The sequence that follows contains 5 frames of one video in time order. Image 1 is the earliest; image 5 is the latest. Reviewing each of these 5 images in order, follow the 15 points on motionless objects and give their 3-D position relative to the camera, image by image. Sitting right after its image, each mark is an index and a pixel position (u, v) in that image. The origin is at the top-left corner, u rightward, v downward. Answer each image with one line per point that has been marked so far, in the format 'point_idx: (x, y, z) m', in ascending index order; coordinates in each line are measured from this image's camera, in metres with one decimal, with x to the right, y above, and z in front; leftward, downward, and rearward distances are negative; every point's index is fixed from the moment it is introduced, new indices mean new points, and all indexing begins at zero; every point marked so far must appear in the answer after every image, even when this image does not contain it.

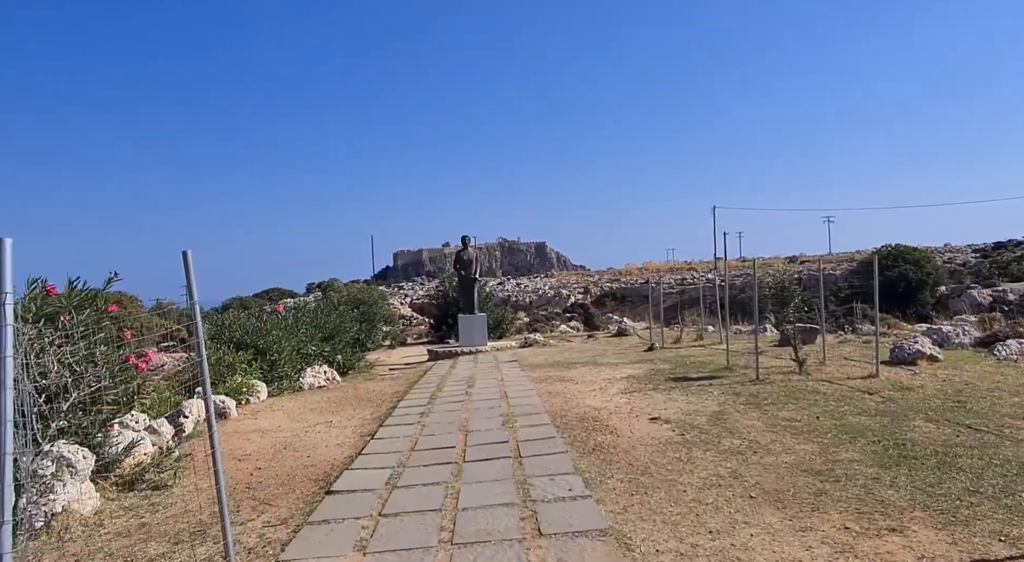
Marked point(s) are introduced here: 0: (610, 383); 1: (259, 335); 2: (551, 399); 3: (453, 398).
0: (+1.4, -1.4, +9.9) m
1: (-4.2, -0.9, +11.6) m
2: (+0.5, -1.4, +8.5) m
3: (-0.8, -1.5, +9.3) m
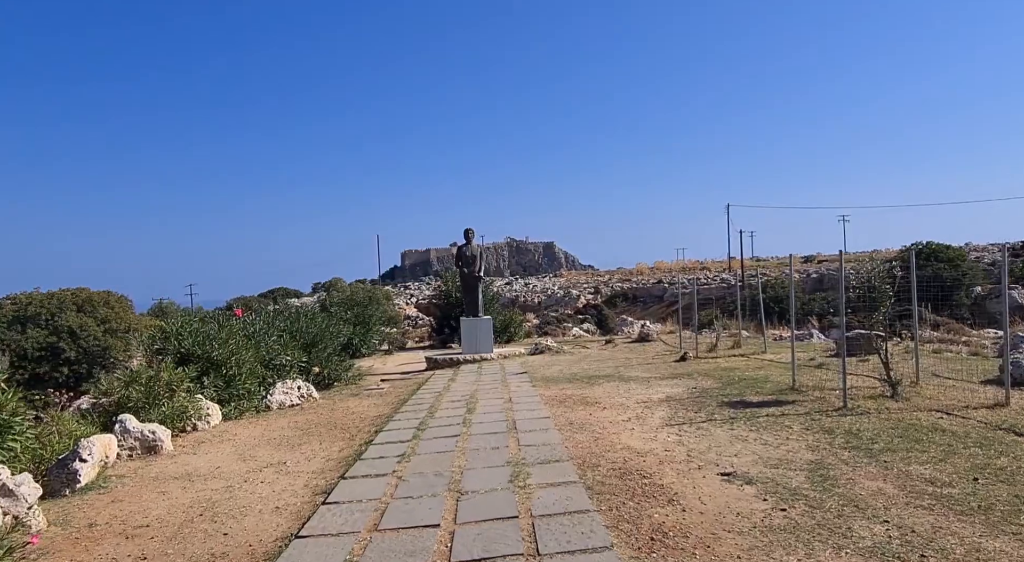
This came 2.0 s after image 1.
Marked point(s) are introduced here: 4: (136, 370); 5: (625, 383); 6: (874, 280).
0: (+1.5, -1.4, +7.8) m
1: (-4.0, -0.8, +9.5) m
2: (+0.6, -1.4, +6.4) m
3: (-0.7, -1.5, +7.3) m
4: (-4.3, -1.0, +8.0) m
5: (+1.6, -1.5, +10.2) m
6: (+3.8, 0.0, +7.5) m
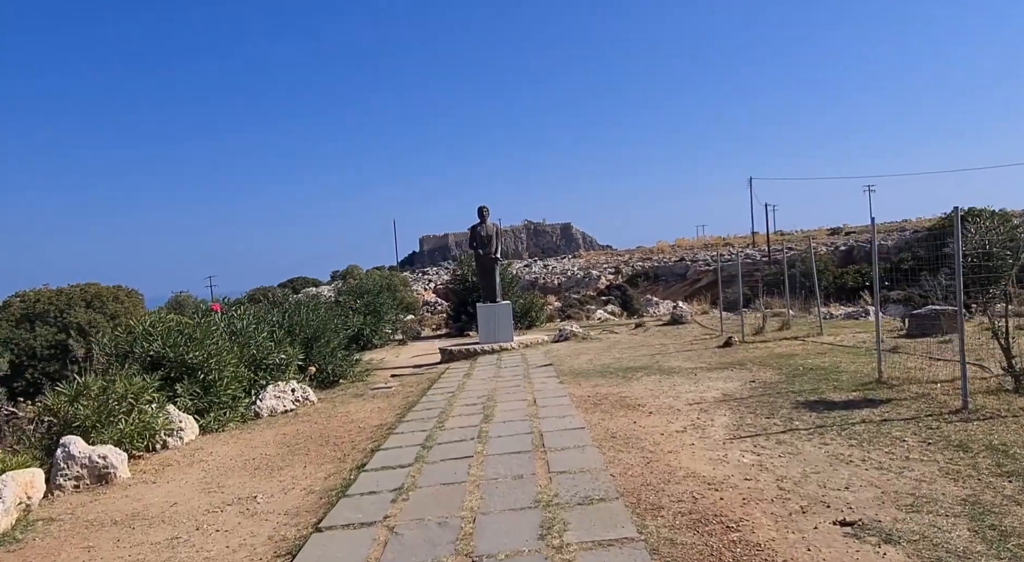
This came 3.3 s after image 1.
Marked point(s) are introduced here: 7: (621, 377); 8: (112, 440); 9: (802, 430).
0: (+1.7, -1.2, +6.3) m
1: (-3.8, -0.7, +8.2) m
2: (+0.8, -1.2, +5.0) m
3: (-0.4, -1.4, +5.9) m
4: (-4.1, -1.0, +6.8) m
5: (+1.9, -1.2, +8.8) m
6: (+4.0, +0.3, +5.9) m
7: (+1.4, -1.2, +9.1) m
8: (-3.7, -1.5, +6.5) m
9: (+2.1, -1.1, +5.2) m
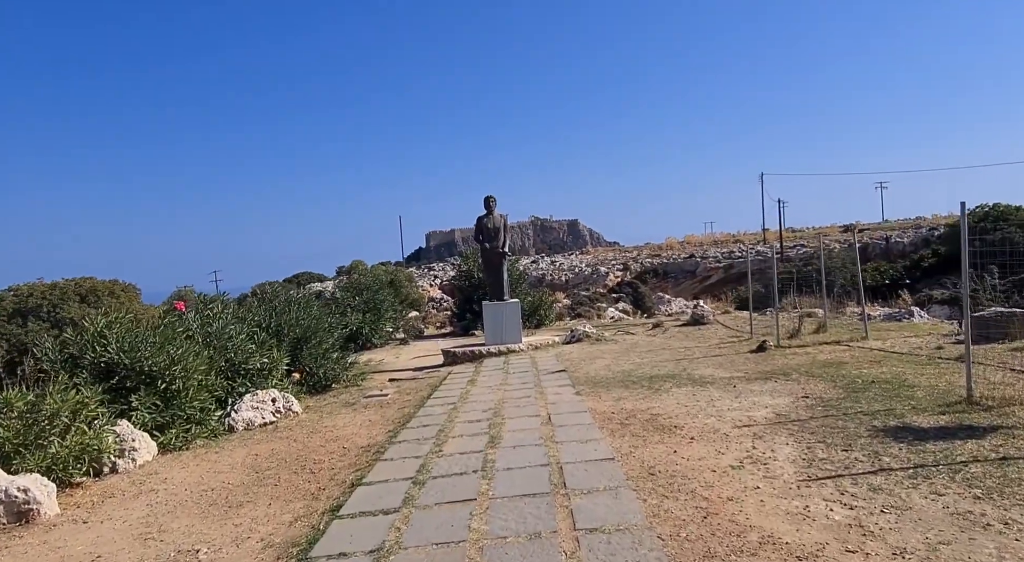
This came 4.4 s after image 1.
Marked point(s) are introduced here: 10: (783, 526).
0: (+1.8, -1.2, +5.2) m
1: (-3.7, -0.7, +7.1) m
2: (+0.8, -1.2, +3.8) m
3: (-0.4, -1.3, +4.8) m
4: (-4.0, -0.9, +5.7) m
5: (+2.0, -1.2, +7.6) m
6: (+4.1, +0.3, +4.8) m
7: (+1.5, -1.2, +8.0) m
8: (-3.6, -1.4, +5.4) m
9: (+2.2, -1.1, +4.1) m
10: (+1.3, -1.2, +3.5) m
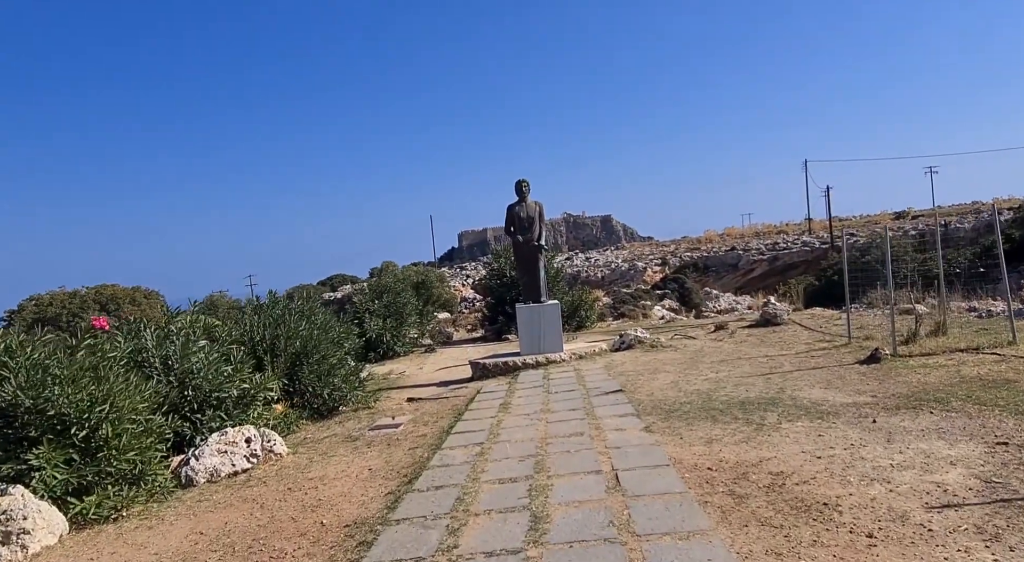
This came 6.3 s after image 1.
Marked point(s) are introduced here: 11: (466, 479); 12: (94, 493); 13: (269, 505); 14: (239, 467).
0: (+2.0, -1.1, +3.0) m
1: (-3.3, -0.7, +5.2) m
2: (+1.0, -1.2, +1.7) m
3: (-0.1, -1.3, +2.7) m
4: (-3.7, -1.0, +3.8) m
5: (+2.4, -1.1, +5.4) m
6: (+4.3, +0.4, +2.5) m
7: (+1.9, -1.1, +5.8) m
8: (-3.3, -1.5, +3.5) m
9: (+2.4, -1.0, +1.9) m
10: (+1.5, -1.2, +1.4) m
11: (-0.3, -1.4, +5.0) m
12: (-3.0, -1.5, +5.0) m
13: (-1.8, -1.6, +5.3) m
14: (-2.4, -1.6, +6.2) m
